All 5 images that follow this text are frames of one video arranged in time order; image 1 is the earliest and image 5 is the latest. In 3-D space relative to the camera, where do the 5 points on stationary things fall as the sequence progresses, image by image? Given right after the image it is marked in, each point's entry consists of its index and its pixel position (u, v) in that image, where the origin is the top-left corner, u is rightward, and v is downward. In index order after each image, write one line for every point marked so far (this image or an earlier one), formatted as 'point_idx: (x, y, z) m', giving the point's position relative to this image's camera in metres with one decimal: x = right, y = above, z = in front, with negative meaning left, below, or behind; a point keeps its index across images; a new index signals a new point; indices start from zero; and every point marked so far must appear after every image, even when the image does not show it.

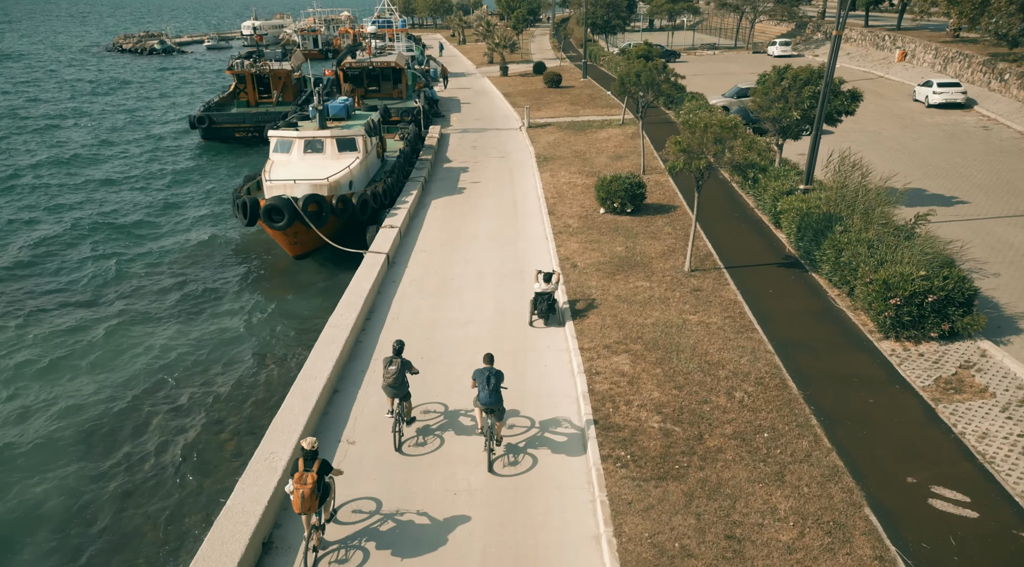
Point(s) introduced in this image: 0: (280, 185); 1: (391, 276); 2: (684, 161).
0: (-6.2, +2.7, +19.1) m
1: (-2.9, +0.2, +17.1) m
2: (+3.5, +2.5, +14.4) m
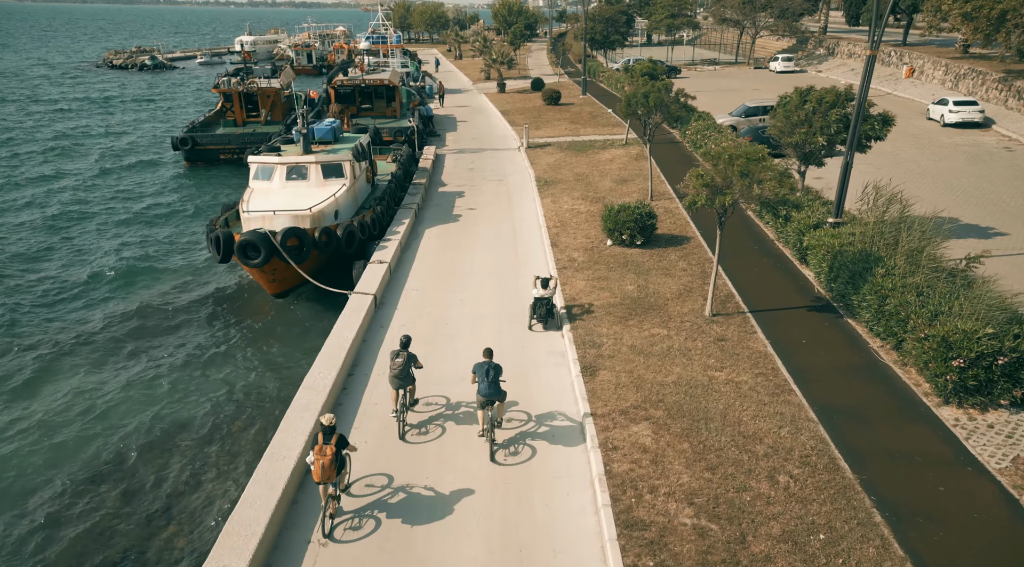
0: (-6.2, +1.7, +17.5) m
1: (-2.9, -0.8, +15.4) m
2: (+3.5, +1.6, +12.8) m
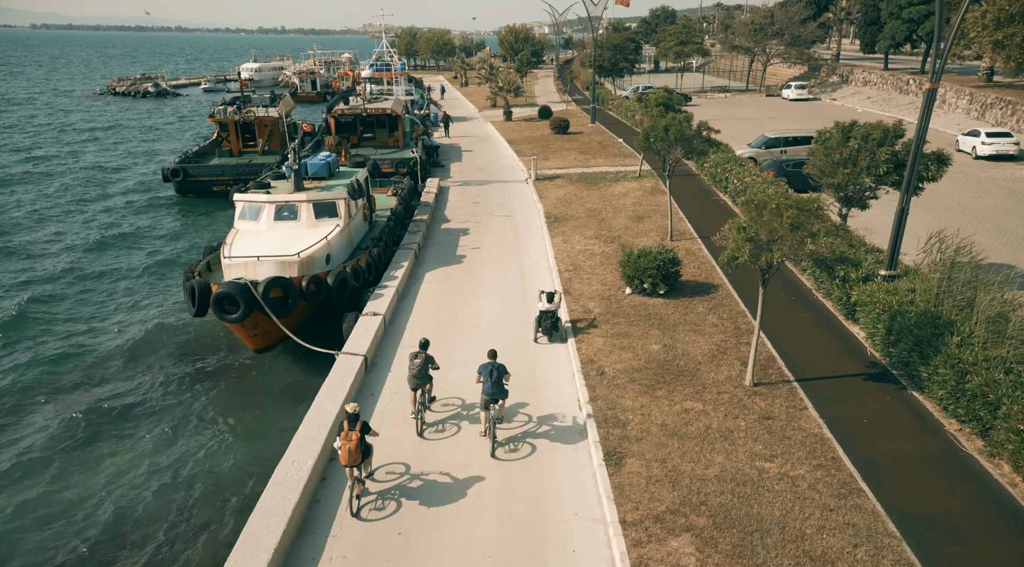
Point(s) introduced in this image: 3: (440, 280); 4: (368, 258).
0: (-6.0, +0.5, +15.8) m
1: (-2.7, -1.9, +13.5) m
2: (+3.7, +0.5, +11.0) m
3: (-2.0, +0.1, +19.5) m
4: (-3.7, +0.6, +18.4) m
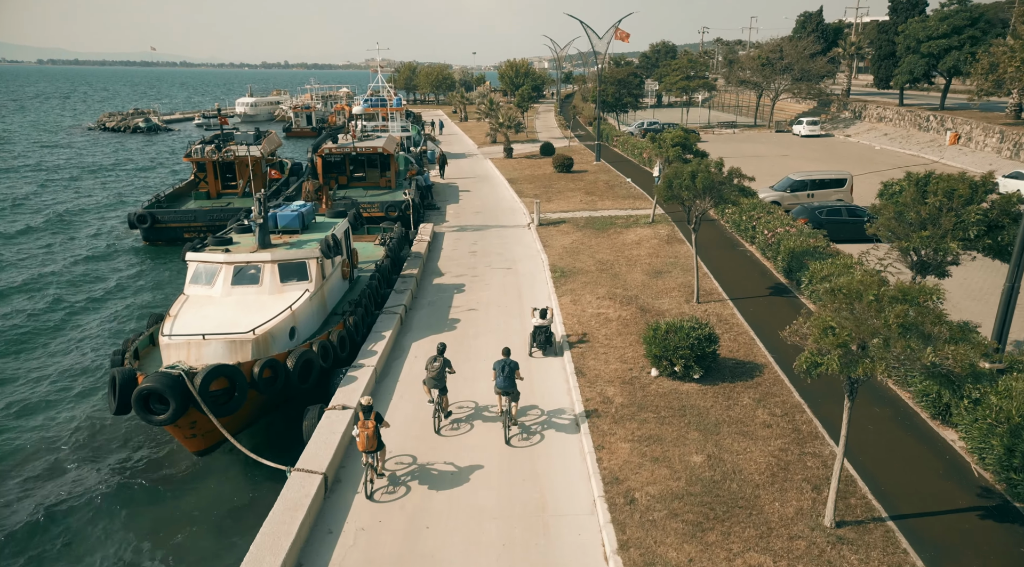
0: (-6.0, -1.1, +12.8) m
1: (-2.7, -3.4, +10.5) m
2: (+3.7, -0.8, +8.0) m
3: (-1.9, -1.6, +16.5) m
4: (-3.7, -1.0, +15.4) m
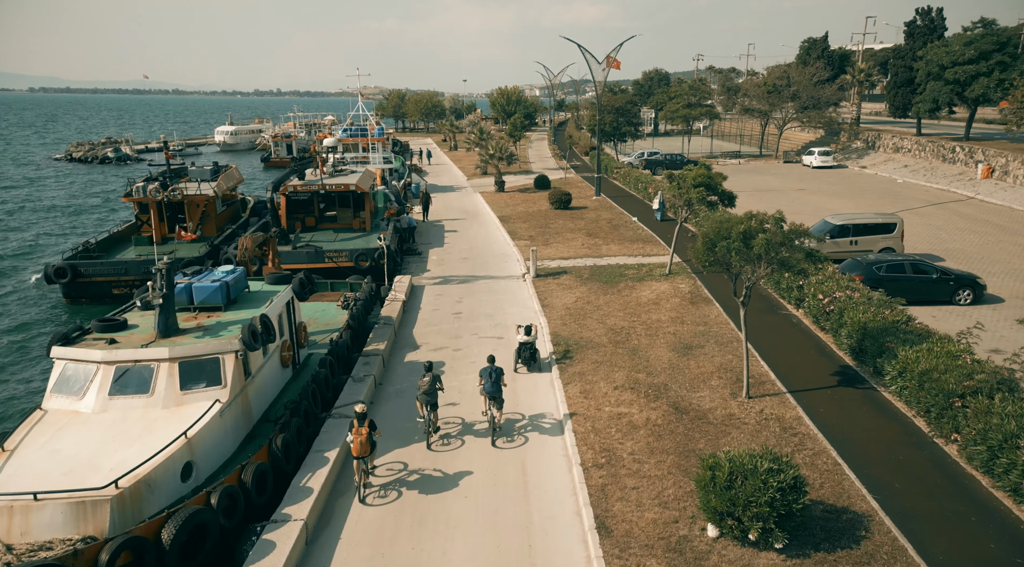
0: (-6.1, -2.7, +8.3) m
1: (-2.7, -4.9, +5.9) m
2: (+3.7, -2.3, +3.6) m
3: (-2.1, -3.3, +12.0) m
4: (-3.8, -2.7, +10.9) m
